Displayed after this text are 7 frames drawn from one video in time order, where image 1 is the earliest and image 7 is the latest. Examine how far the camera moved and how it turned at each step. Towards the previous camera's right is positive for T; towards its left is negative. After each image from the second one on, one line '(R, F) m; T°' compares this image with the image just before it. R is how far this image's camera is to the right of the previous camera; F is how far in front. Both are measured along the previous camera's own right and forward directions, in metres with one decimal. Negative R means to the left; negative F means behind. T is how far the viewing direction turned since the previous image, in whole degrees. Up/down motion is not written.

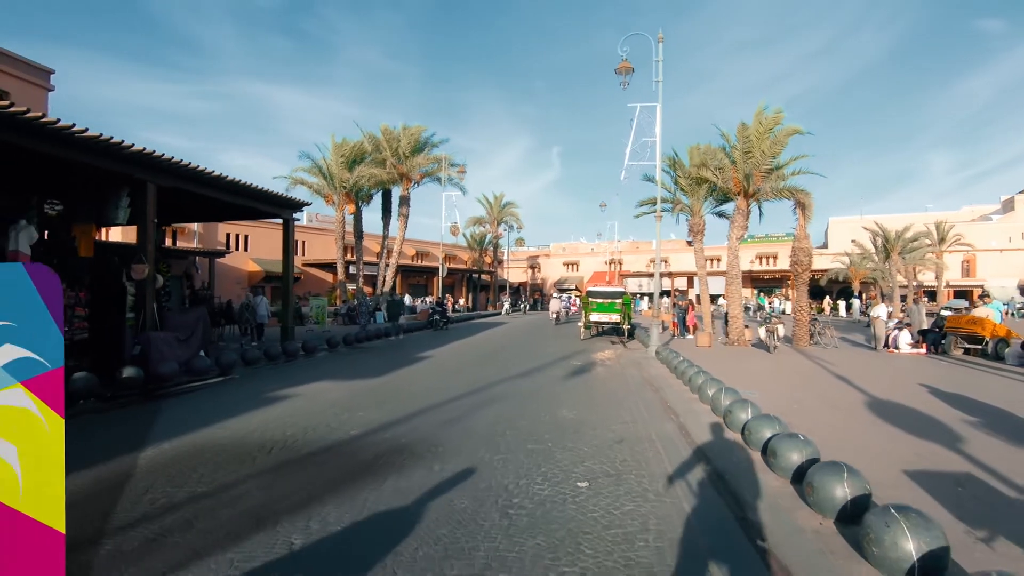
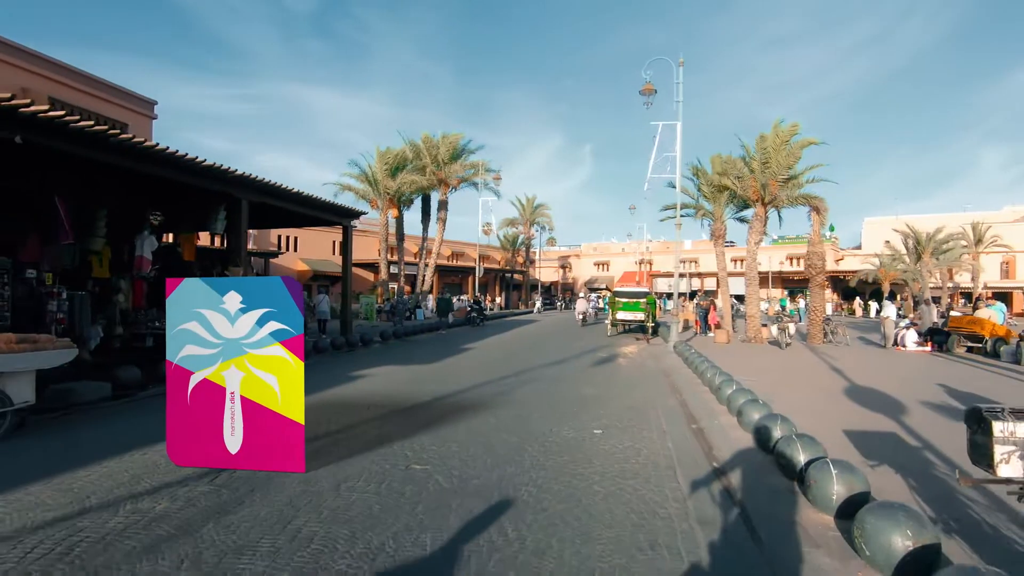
(-0.1, -2.1) m; -3°
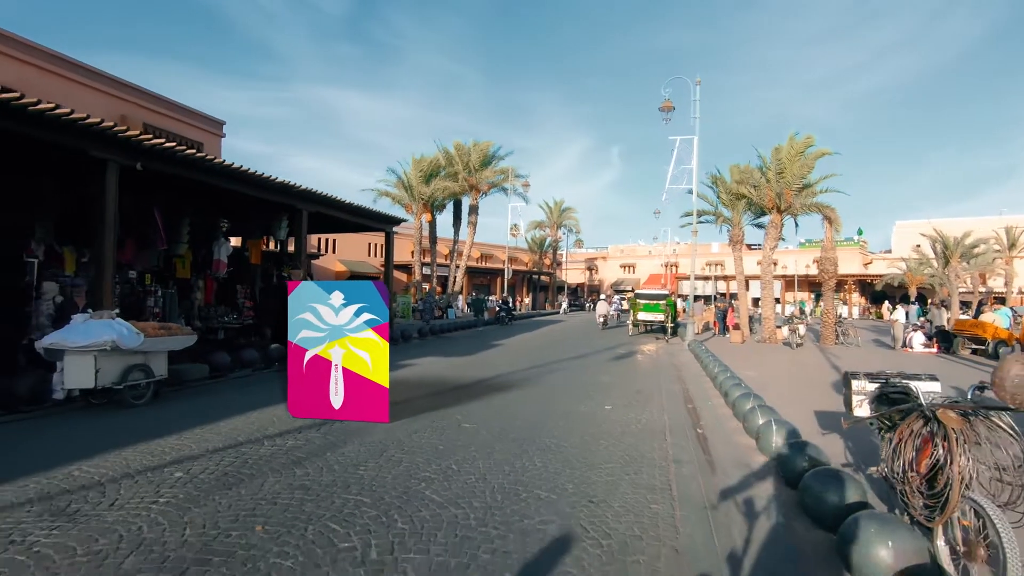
(0.0, -1.8) m; -2°
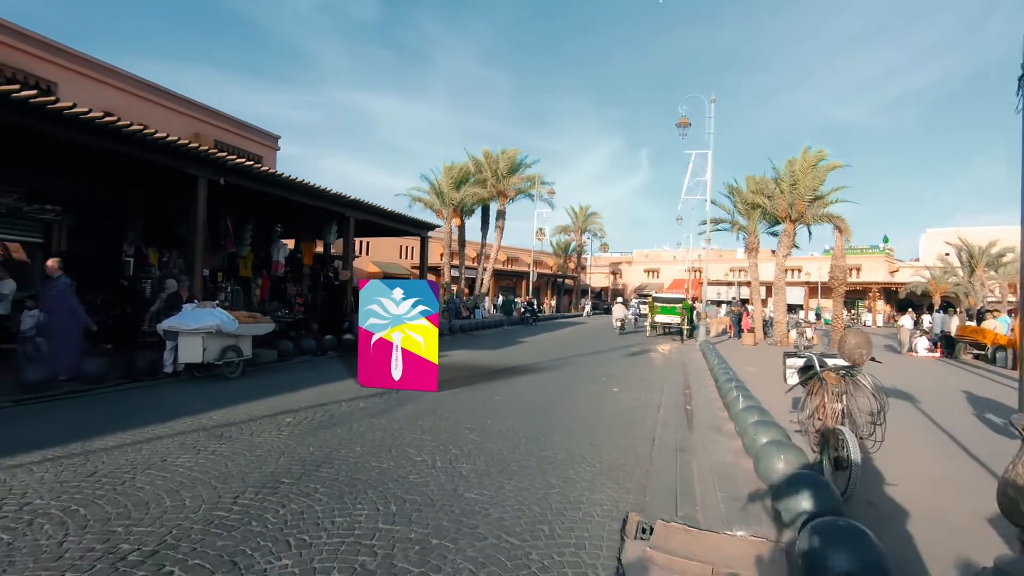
(0.0, -1.8) m; -2°
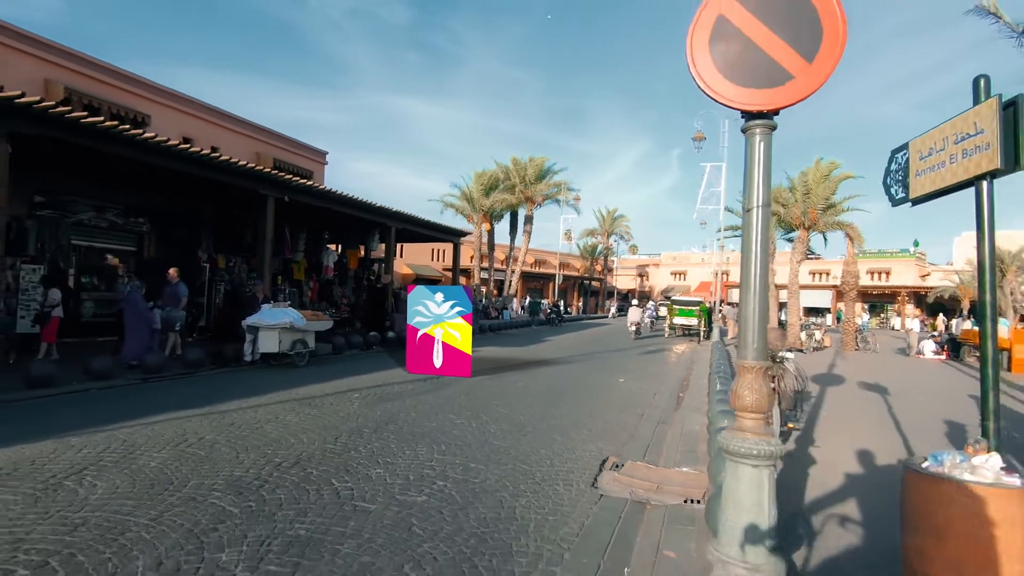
(+0.1, -1.9) m; -2°
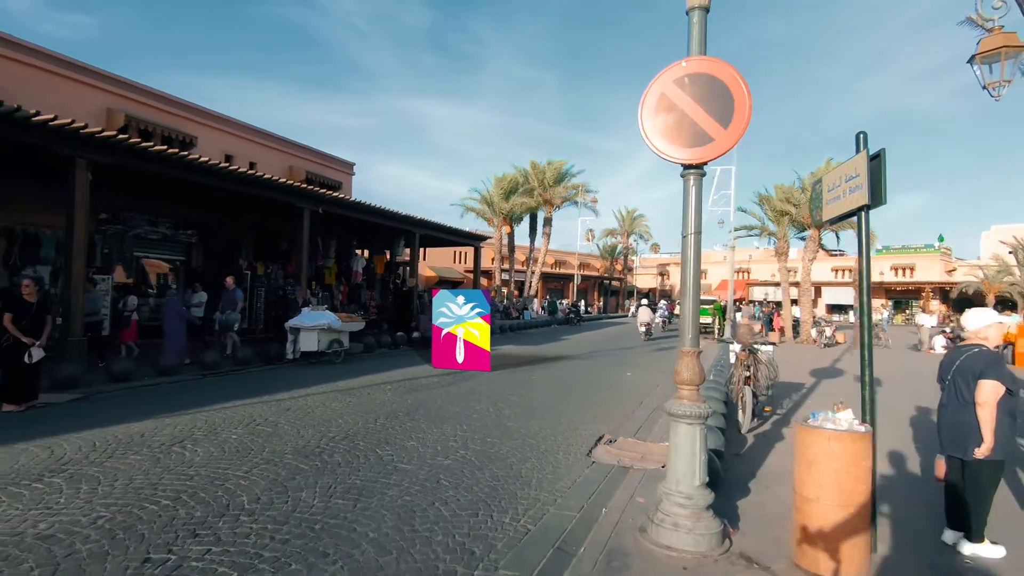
(+0.2, -1.2) m; -2°
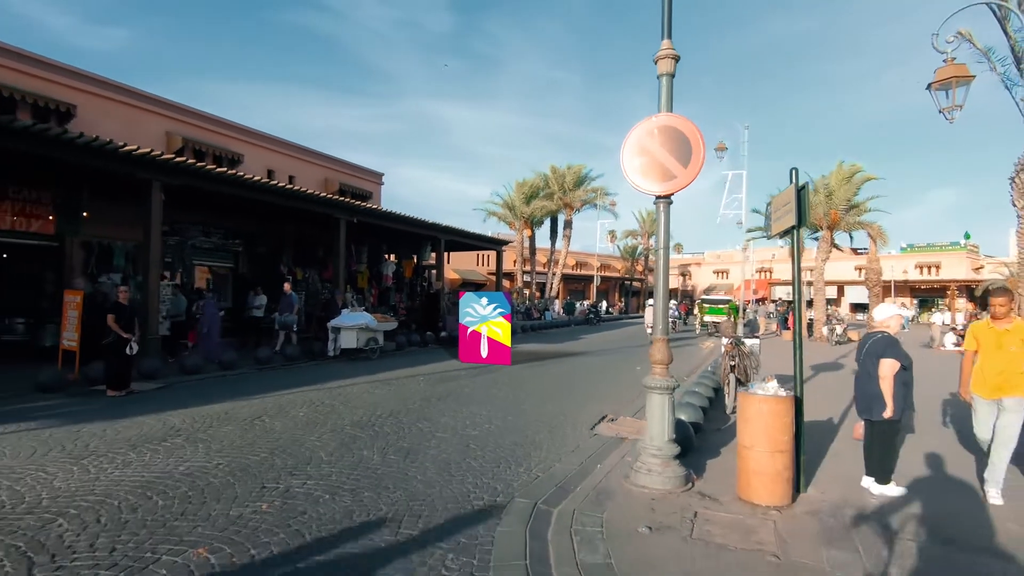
(+0.1, -1.4) m; -2°
